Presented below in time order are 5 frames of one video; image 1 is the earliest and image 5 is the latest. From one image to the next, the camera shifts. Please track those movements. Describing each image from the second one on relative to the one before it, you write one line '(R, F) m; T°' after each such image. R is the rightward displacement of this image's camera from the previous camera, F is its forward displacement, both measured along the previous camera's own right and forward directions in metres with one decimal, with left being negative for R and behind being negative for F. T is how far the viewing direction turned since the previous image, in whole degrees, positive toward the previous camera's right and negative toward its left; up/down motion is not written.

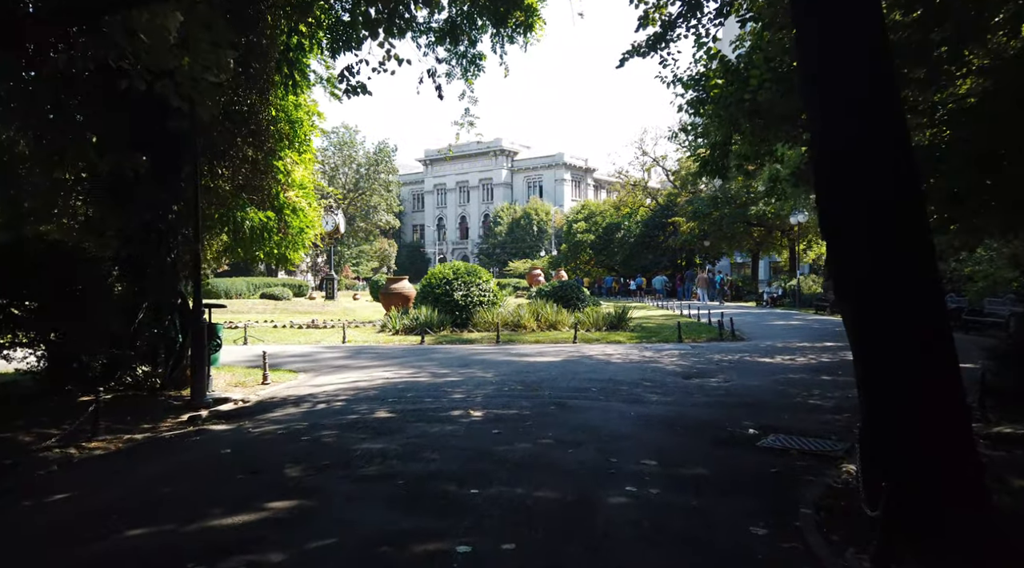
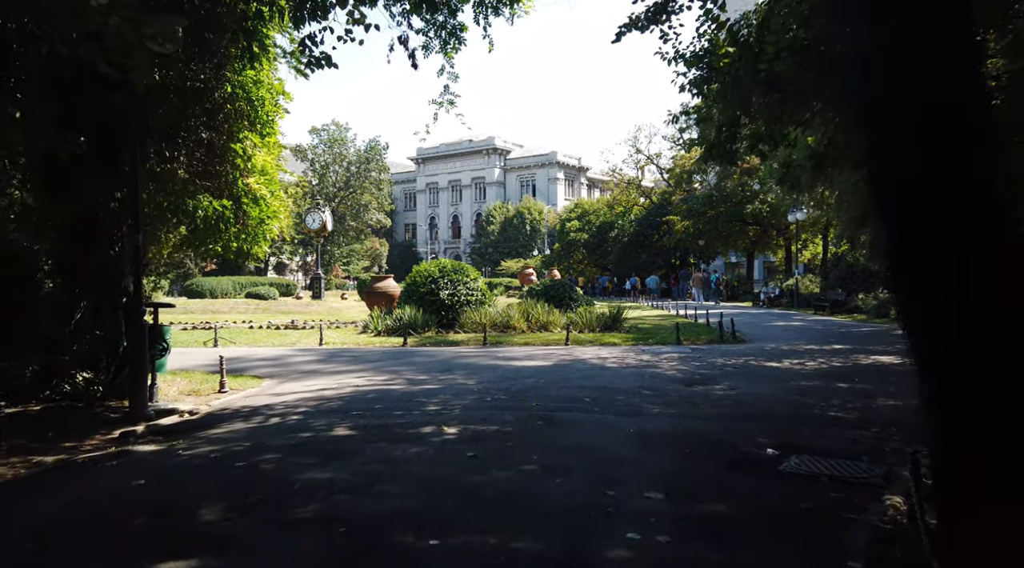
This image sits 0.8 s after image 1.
(+0.1, +1.5) m; 0°
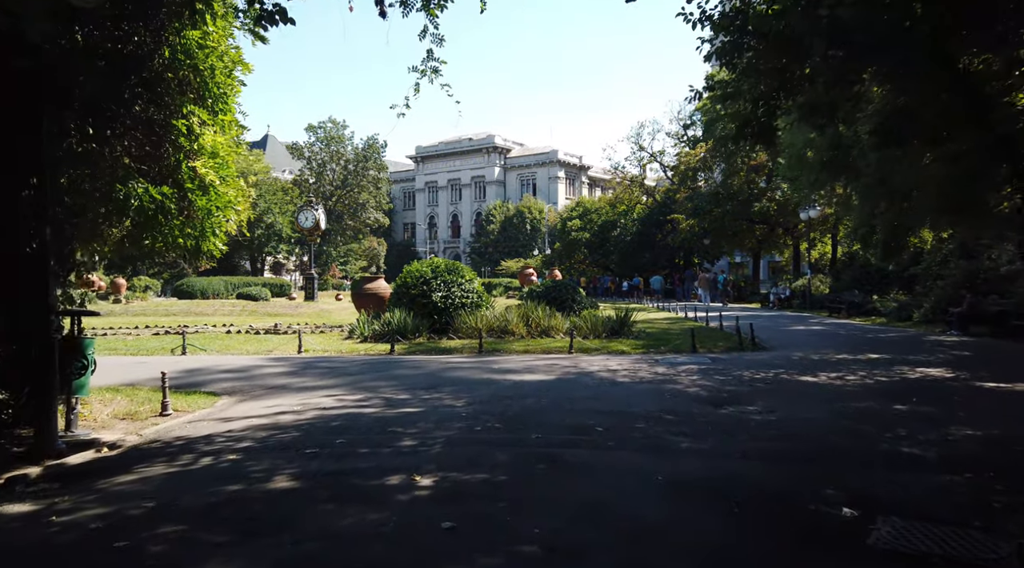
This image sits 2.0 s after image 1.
(+0.1, +2.1) m; 0°
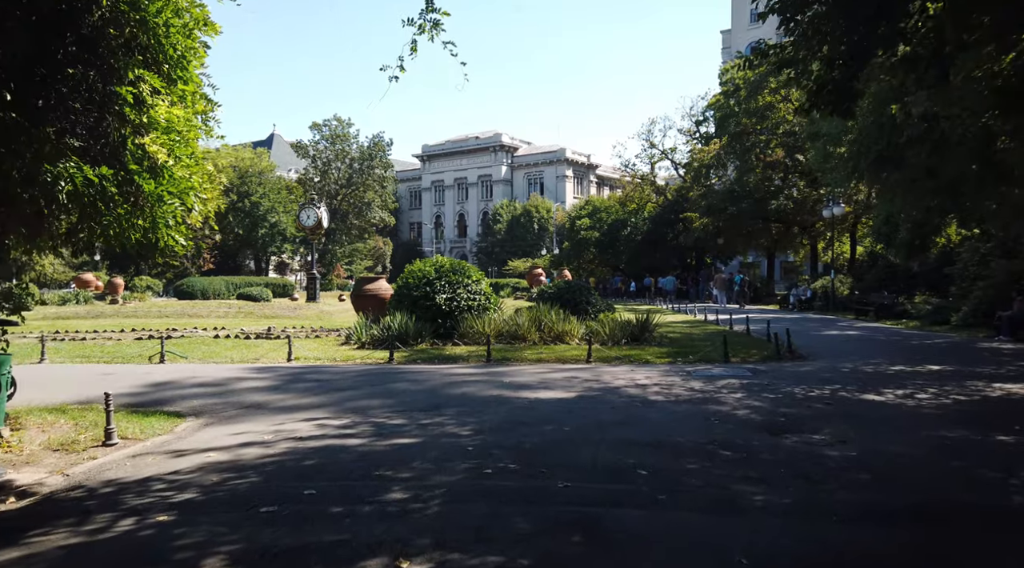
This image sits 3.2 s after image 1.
(-0.1, +2.1) m; 0°
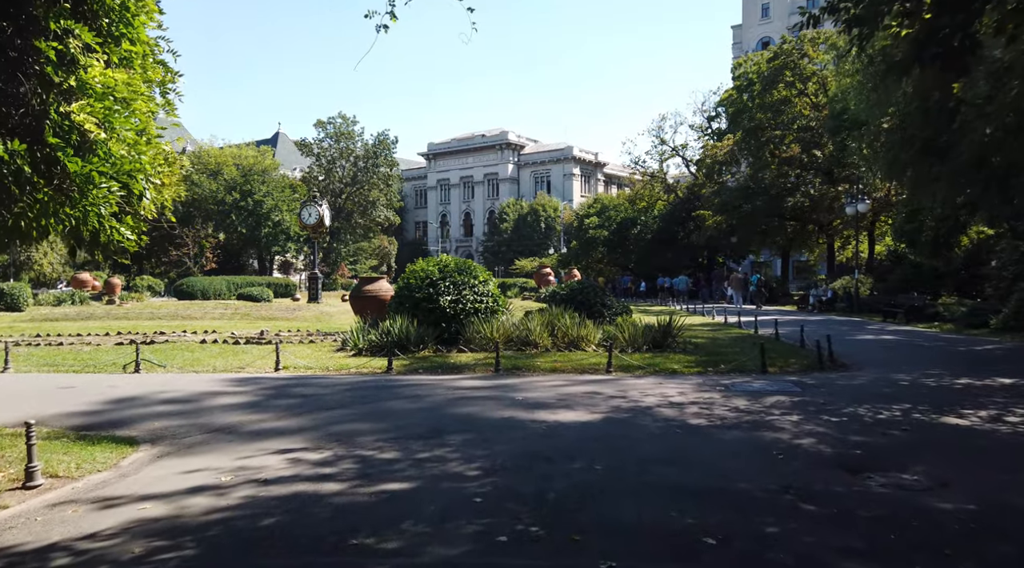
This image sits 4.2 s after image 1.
(-0.1, +1.9) m; 0°
